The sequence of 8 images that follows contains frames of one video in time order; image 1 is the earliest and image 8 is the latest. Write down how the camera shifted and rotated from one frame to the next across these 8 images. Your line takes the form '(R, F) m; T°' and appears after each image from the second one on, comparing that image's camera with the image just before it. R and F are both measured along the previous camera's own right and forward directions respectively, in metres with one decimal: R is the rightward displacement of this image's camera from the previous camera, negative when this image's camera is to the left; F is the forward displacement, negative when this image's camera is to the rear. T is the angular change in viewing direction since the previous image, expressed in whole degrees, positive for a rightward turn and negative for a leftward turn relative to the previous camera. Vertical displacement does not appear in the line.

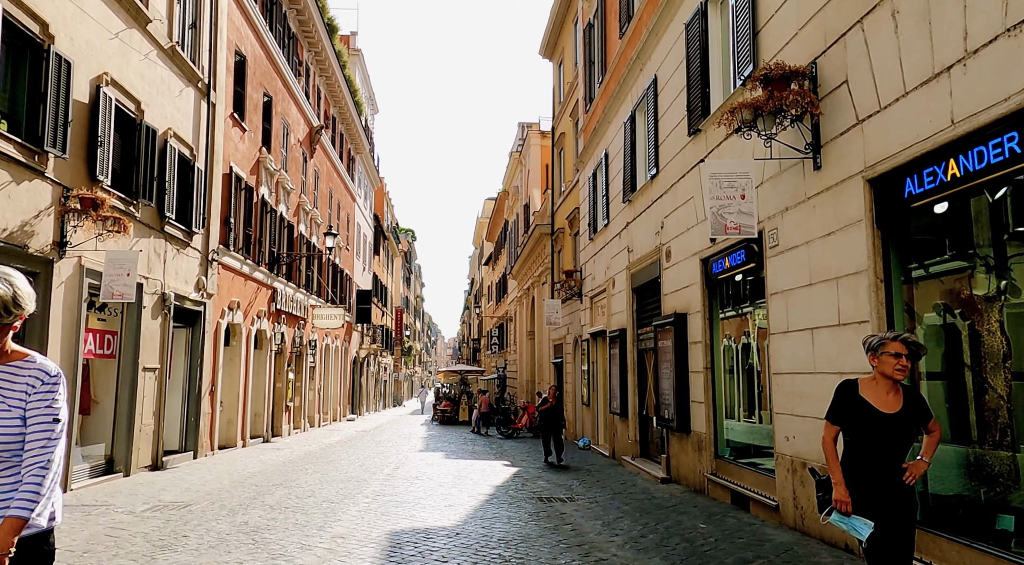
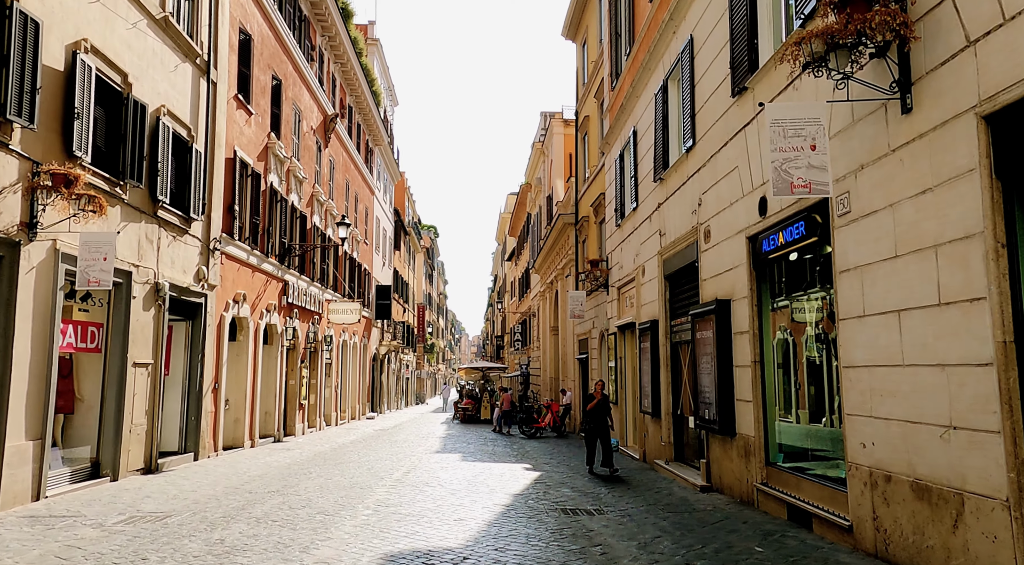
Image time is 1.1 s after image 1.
(+0.1, +1.2) m; -2°
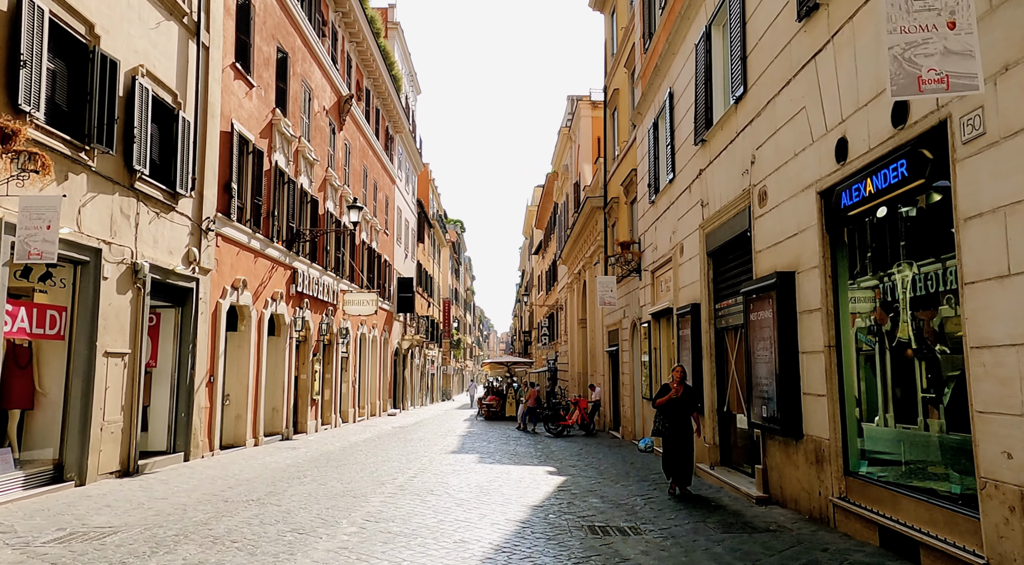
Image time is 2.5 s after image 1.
(+0.1, +1.6) m; -2°
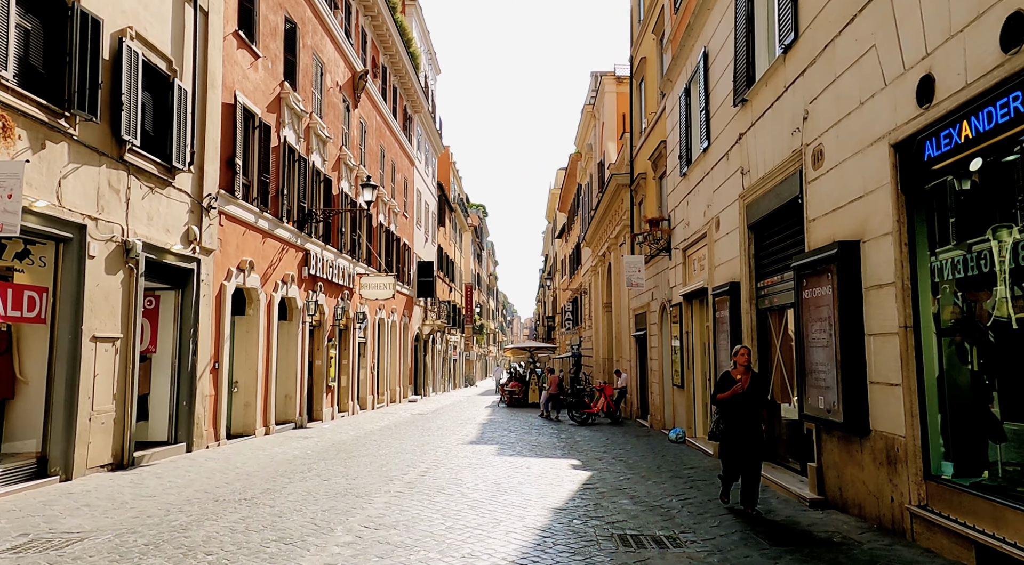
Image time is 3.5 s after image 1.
(0.0, +1.0) m; -2°
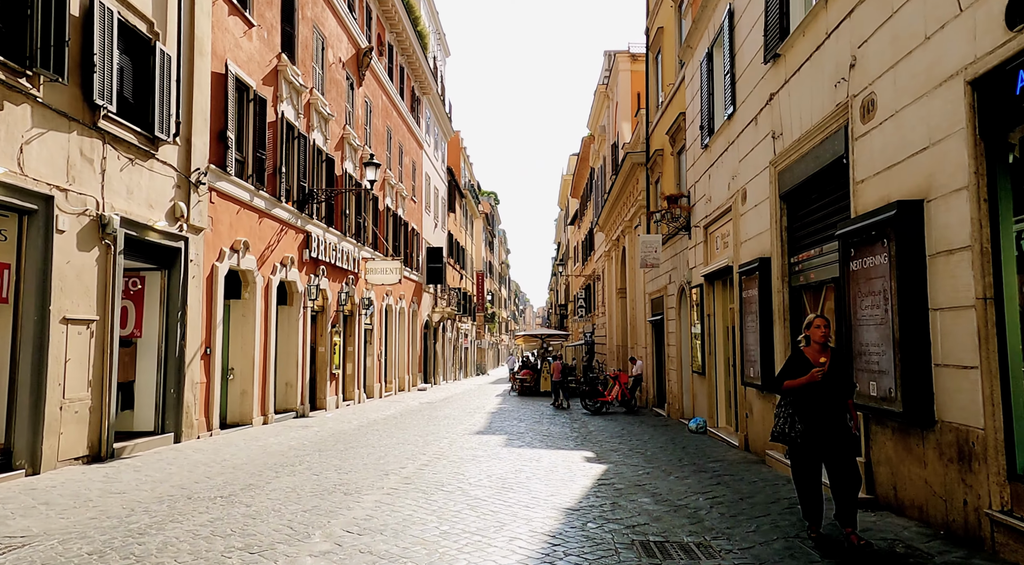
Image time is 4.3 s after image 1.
(+0.1, +0.9) m; -1°
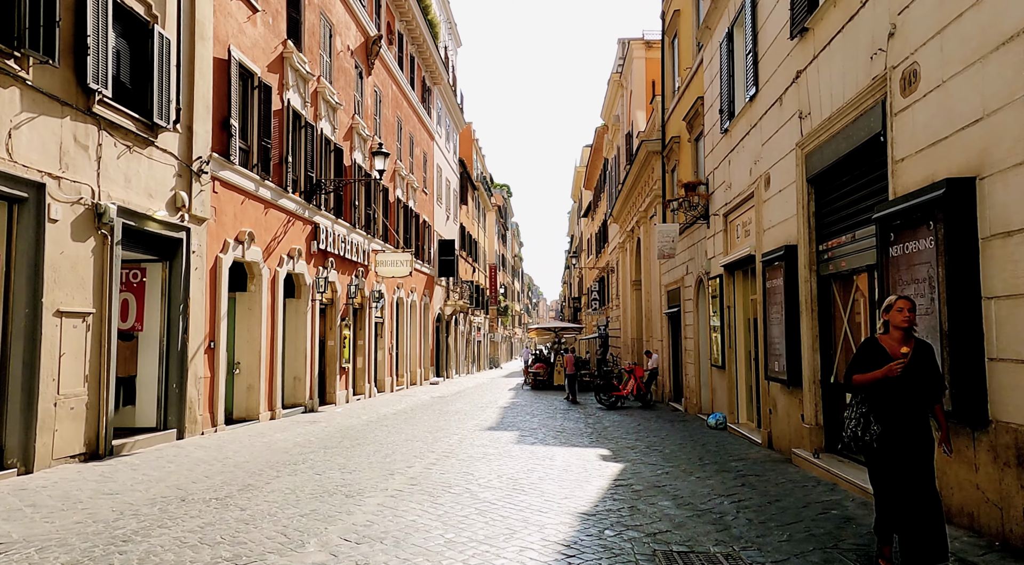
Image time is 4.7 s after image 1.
(0.0, +0.5) m; -1°
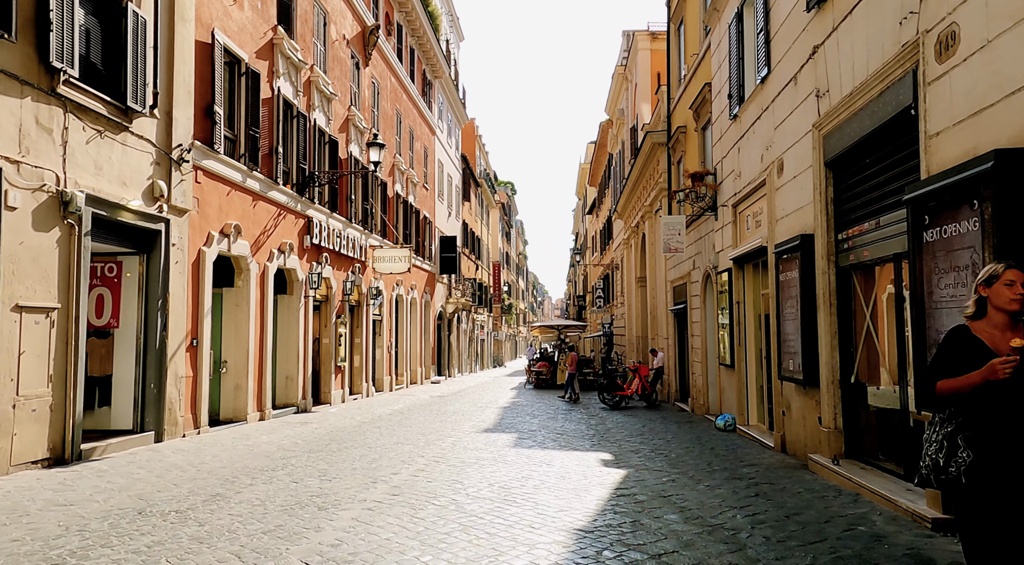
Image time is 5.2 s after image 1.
(+0.1, +0.7) m; 0°
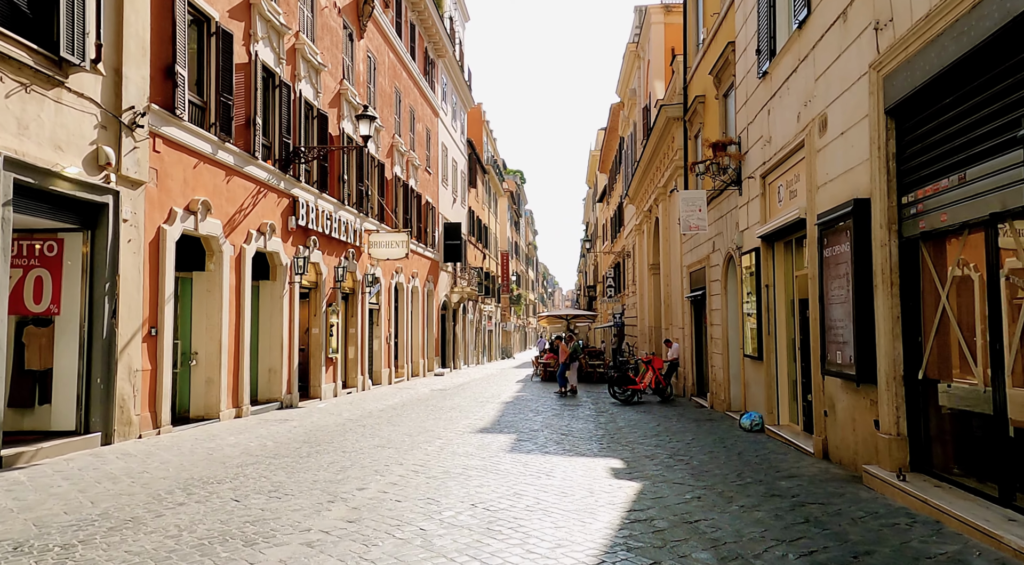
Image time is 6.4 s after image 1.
(+0.2, +1.4) m; -1°
